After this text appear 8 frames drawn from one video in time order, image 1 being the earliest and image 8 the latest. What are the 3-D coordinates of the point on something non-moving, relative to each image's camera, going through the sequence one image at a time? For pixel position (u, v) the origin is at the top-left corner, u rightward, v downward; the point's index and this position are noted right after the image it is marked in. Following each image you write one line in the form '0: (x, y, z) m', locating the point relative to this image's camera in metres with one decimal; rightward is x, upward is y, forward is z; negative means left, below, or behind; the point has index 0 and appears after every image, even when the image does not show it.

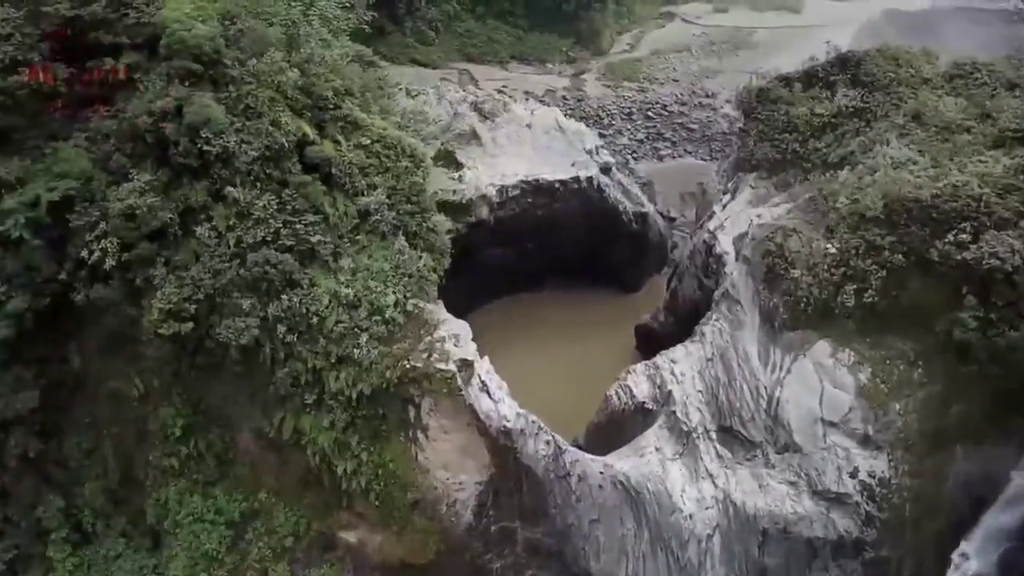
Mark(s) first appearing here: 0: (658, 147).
0: (+2.6, +2.5, +14.2) m
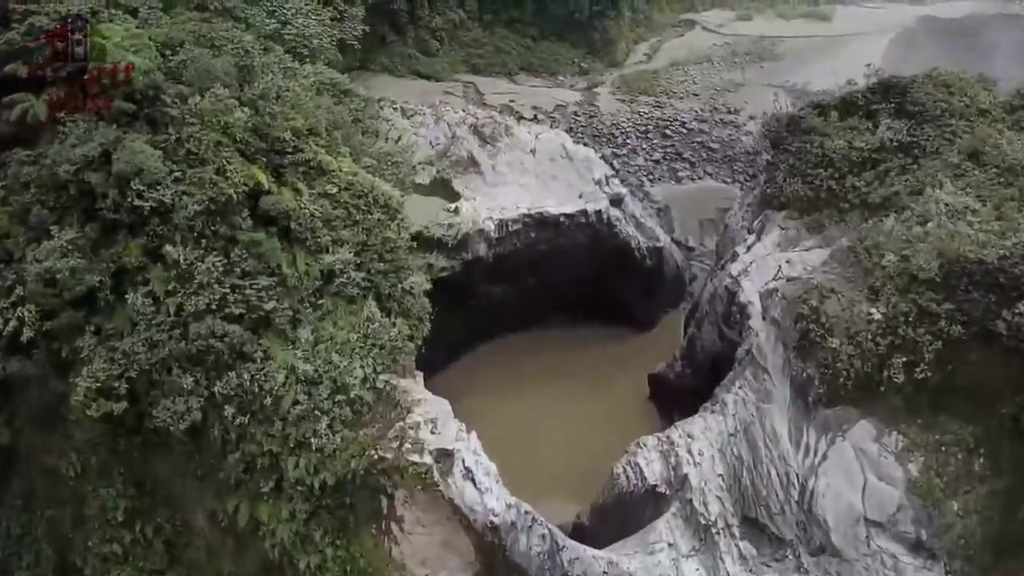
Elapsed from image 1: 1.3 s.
0: (+2.7, +2.0, +13.2) m
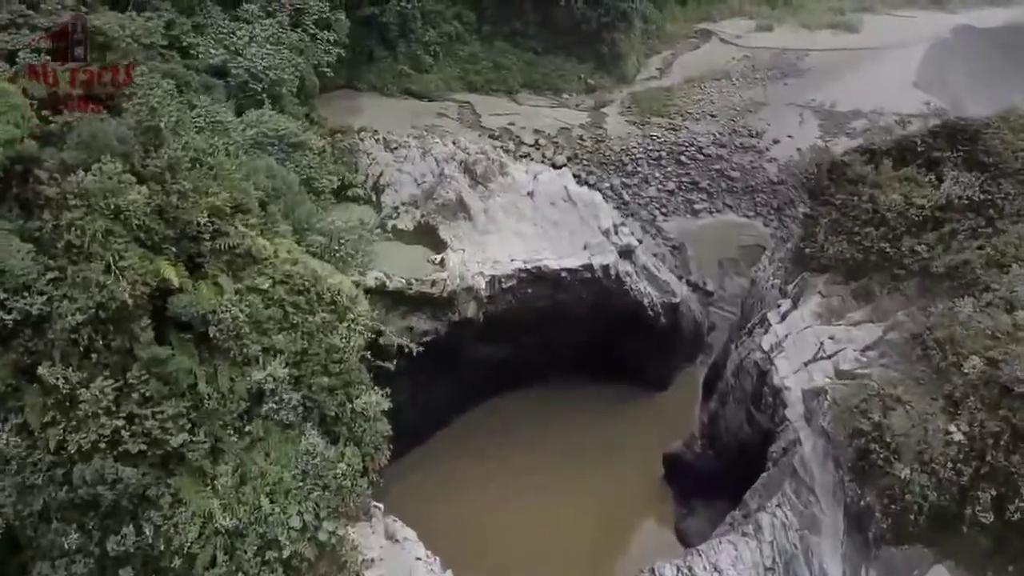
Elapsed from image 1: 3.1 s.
0: (+2.7, +1.3, +11.9) m
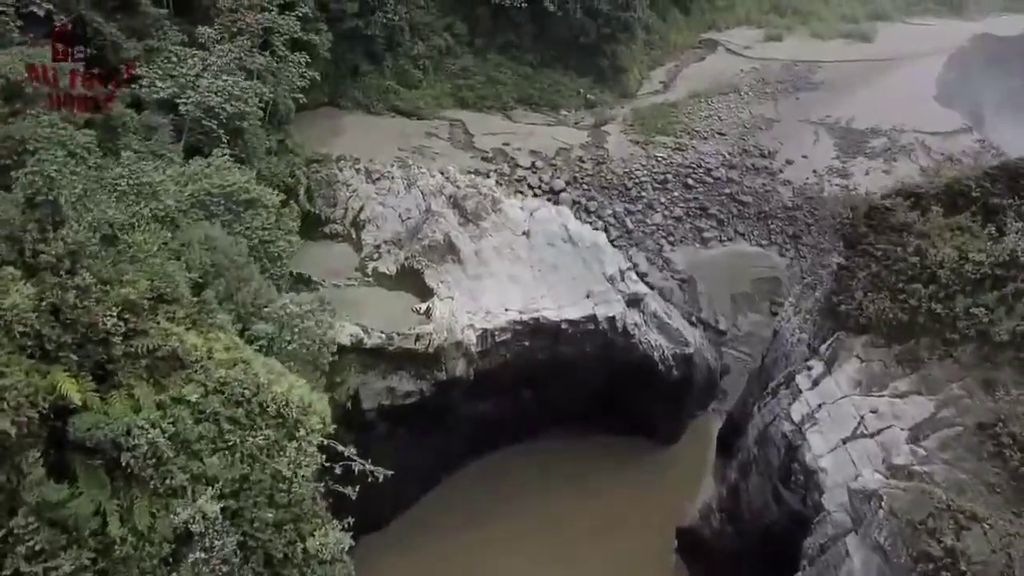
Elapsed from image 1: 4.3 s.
0: (+2.6, +0.9, +11.0) m
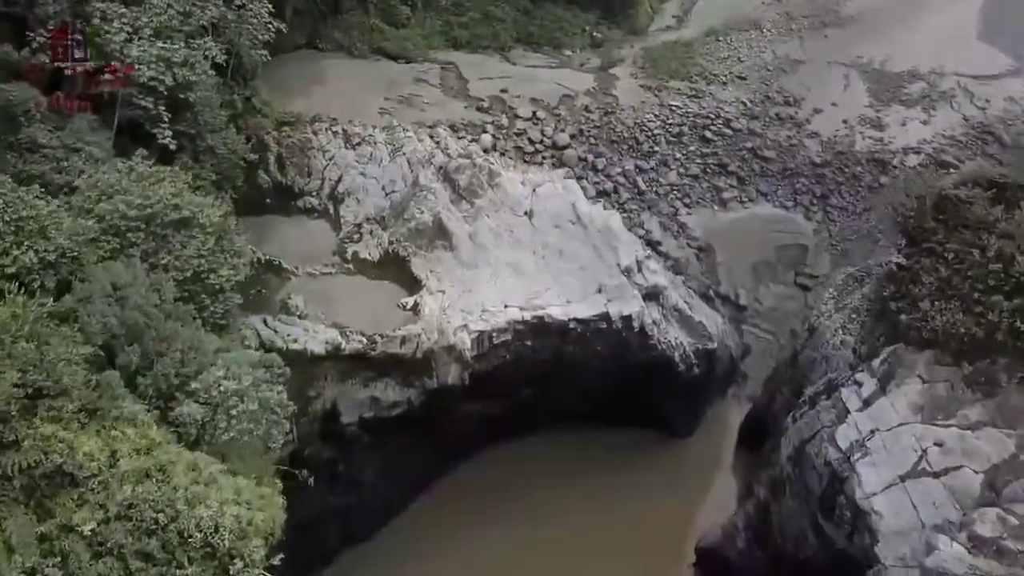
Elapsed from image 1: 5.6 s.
0: (+2.6, +1.3, +10.0) m
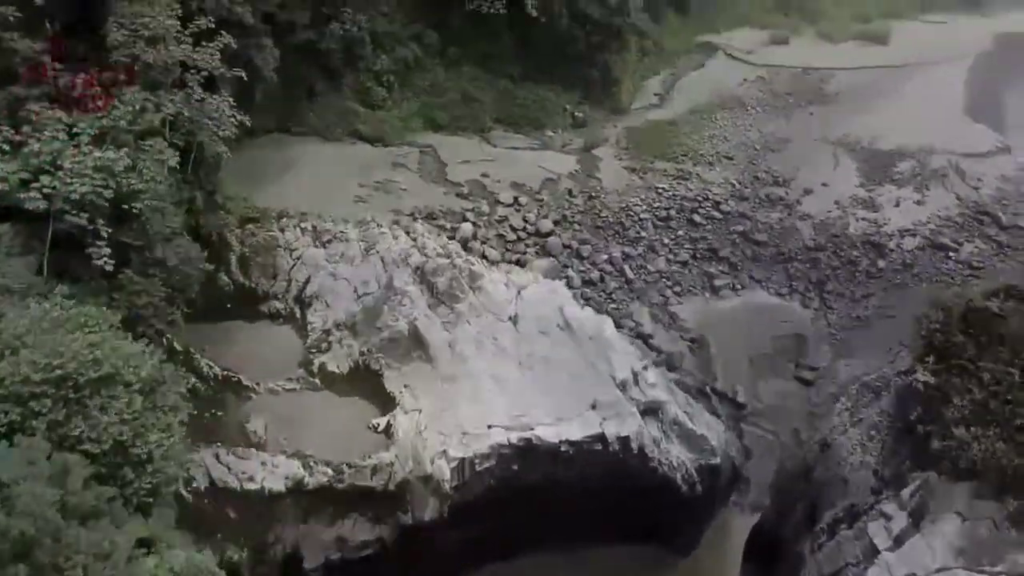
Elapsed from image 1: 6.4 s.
0: (+2.4, +0.2, +9.5) m
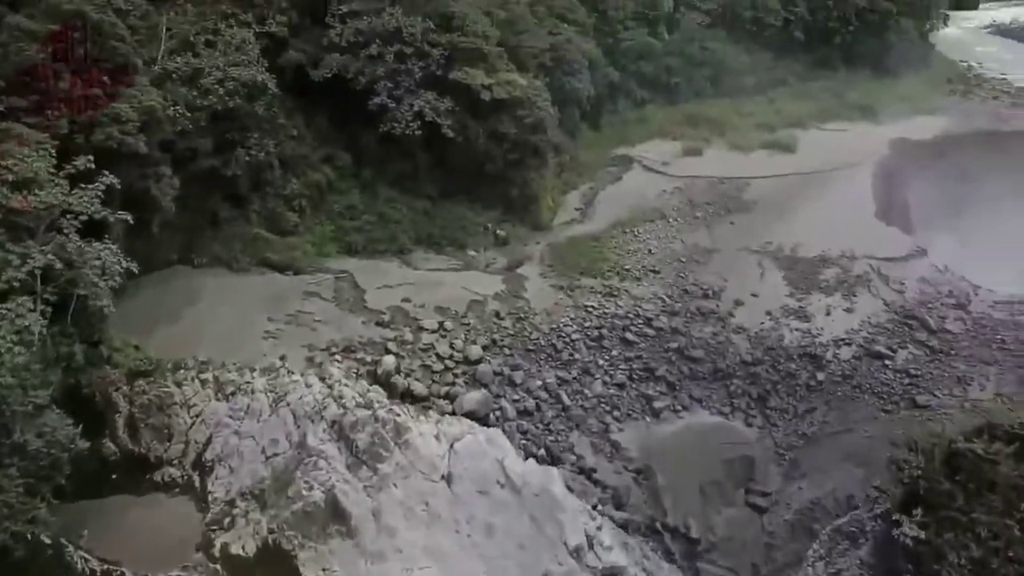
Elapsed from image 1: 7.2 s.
0: (+1.6, -1.2, +9.1) m
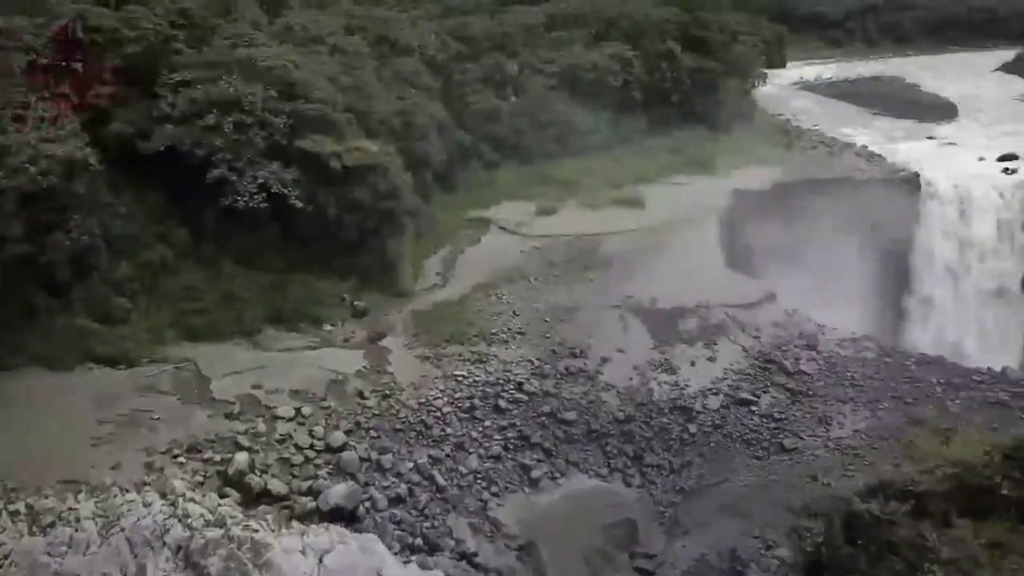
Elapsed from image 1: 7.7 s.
0: (+0.2, -1.9, +8.7) m
